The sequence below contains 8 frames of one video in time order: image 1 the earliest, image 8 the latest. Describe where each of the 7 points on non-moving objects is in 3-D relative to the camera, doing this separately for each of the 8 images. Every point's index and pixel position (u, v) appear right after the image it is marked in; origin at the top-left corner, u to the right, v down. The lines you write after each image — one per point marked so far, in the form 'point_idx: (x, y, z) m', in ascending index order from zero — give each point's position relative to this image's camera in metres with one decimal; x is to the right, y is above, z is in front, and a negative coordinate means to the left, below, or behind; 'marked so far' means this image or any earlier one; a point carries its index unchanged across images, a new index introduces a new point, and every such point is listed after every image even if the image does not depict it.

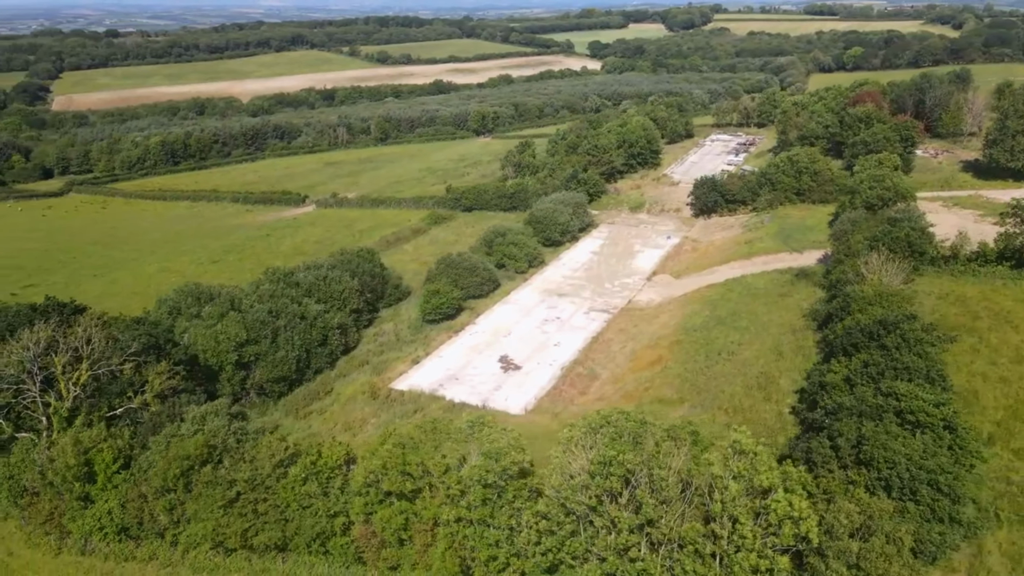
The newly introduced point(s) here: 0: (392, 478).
0: (-2.9, -4.6, +17.4) m
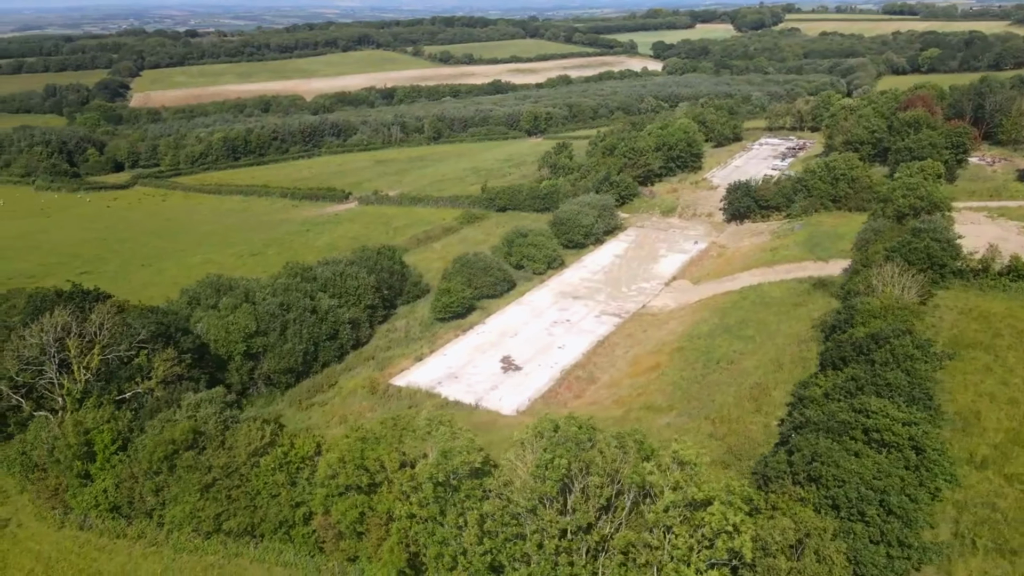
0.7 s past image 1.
0: (-4.0, -4.5, +17.9) m
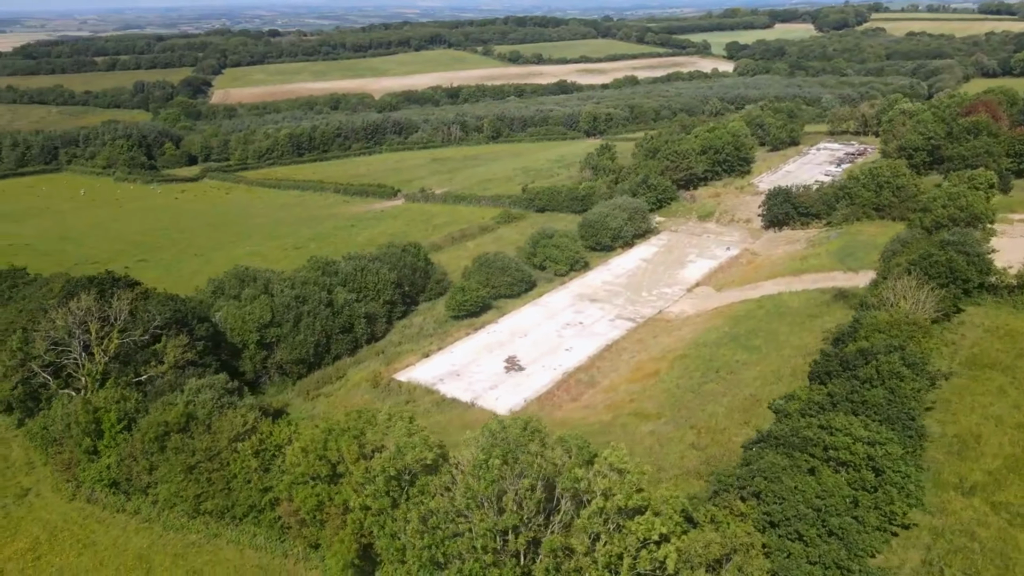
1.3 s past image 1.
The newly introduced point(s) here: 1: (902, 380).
0: (-5.1, -4.4, +18.5) m
1: (+10.5, -2.5, +19.8) m
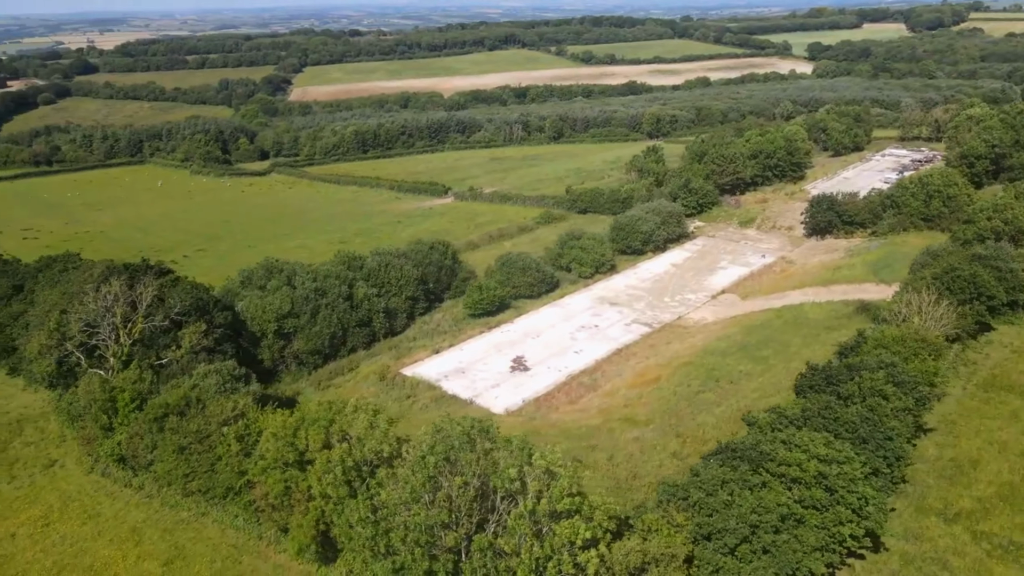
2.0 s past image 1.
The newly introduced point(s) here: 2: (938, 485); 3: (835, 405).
0: (-6.1, -4.2, +19.2) m
1: (+9.7, -2.9, +19.0) m
2: (+11.5, -5.4, +19.9) m
3: (+8.2, -3.0, +18.7) m
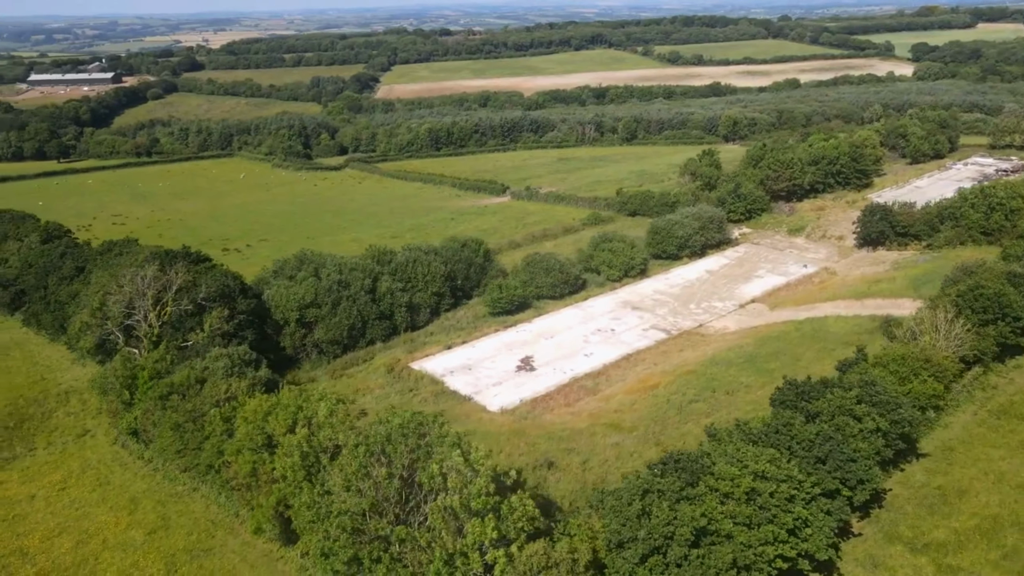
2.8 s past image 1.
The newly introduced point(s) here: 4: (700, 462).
0: (-7.2, -3.9, +20.1) m
1: (+8.5, -3.2, +18.2) m
2: (+10.3, -5.8, +18.8) m
3: (+7.1, -3.3, +18.1) m
4: (+4.2, -4.0, +16.6) m
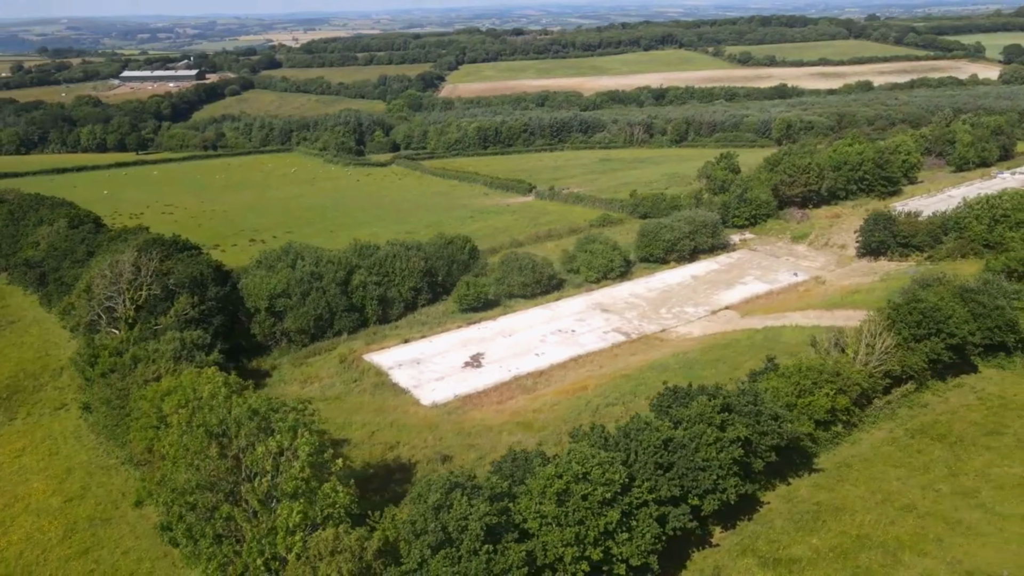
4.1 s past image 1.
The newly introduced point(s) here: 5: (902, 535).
0: (-10.5, -3.5, +21.3) m
1: (+4.9, -3.4, +17.9) m
2: (+6.7, -6.0, +18.3) m
3: (+3.5, -3.4, +17.9) m
4: (+0.5, -4.0, +16.7) m
5: (+9.5, -6.0, +17.8) m
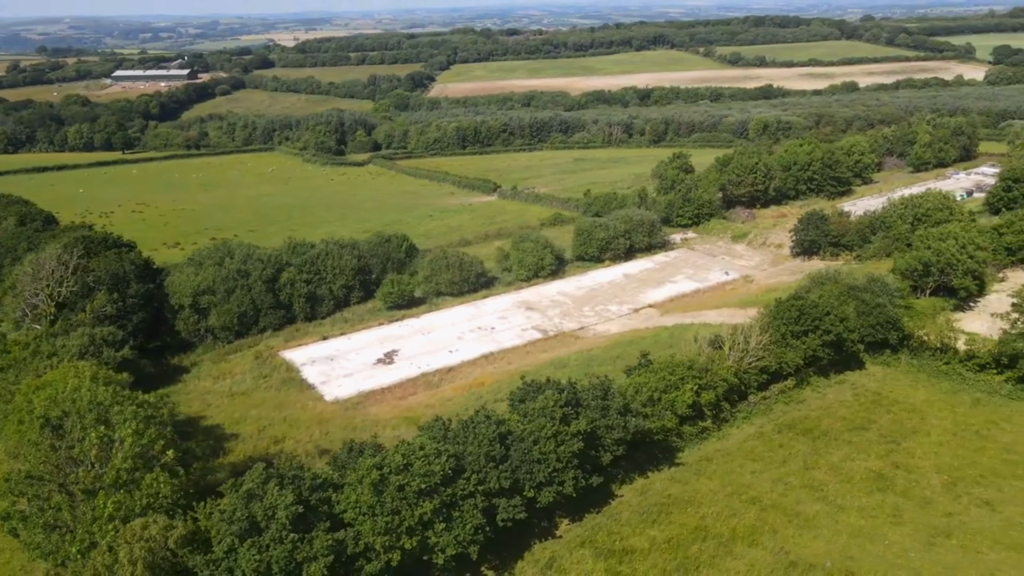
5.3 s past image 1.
0: (-14.4, -3.4, +21.6) m
1: (+1.1, -3.3, +18.2) m
2: (+2.9, -5.9, +18.6) m
3: (-0.4, -3.3, +18.2) m
4: (-3.3, -3.9, +17.0) m
5: (+5.7, -5.9, +18.1) m
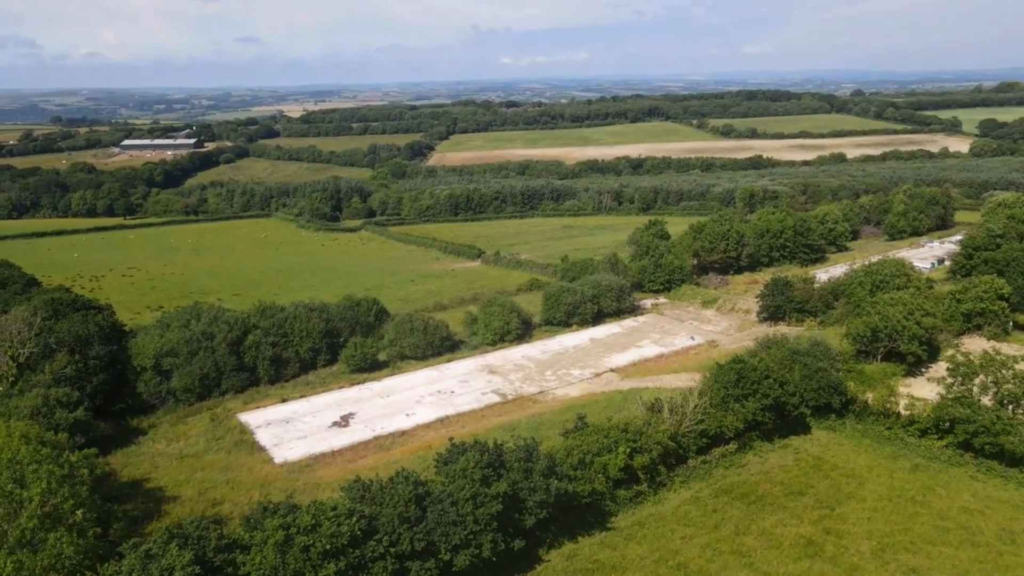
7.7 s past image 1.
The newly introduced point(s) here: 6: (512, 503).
0: (-16.4, -5.2, +21.6) m
1: (-0.9, -4.8, +18.2) m
2: (+0.9, -7.5, +18.4) m
3: (-2.4, -4.8, +18.2) m
4: (-5.3, -5.3, +16.9) m
5: (+3.7, -7.5, +17.9) m
6: (0.0, -5.5, +18.6) m
